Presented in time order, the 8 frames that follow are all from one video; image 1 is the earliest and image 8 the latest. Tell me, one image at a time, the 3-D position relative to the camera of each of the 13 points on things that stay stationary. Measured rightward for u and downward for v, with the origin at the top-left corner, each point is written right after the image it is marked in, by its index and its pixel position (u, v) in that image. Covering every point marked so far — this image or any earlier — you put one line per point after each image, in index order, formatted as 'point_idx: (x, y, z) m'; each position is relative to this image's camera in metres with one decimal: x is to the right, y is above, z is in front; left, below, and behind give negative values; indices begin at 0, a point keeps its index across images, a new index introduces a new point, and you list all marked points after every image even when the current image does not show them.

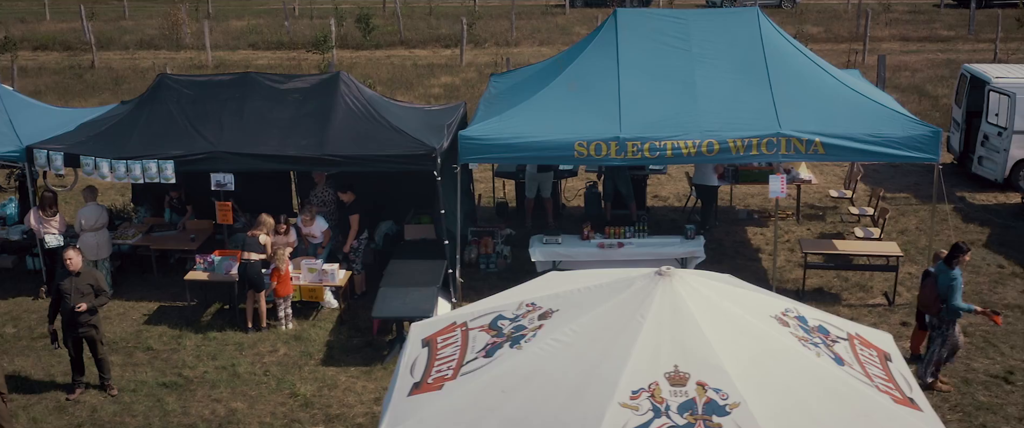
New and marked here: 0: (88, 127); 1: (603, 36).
0: (-4.8, +1.0, +9.2) m
1: (+1.0, +2.0, +8.9) m
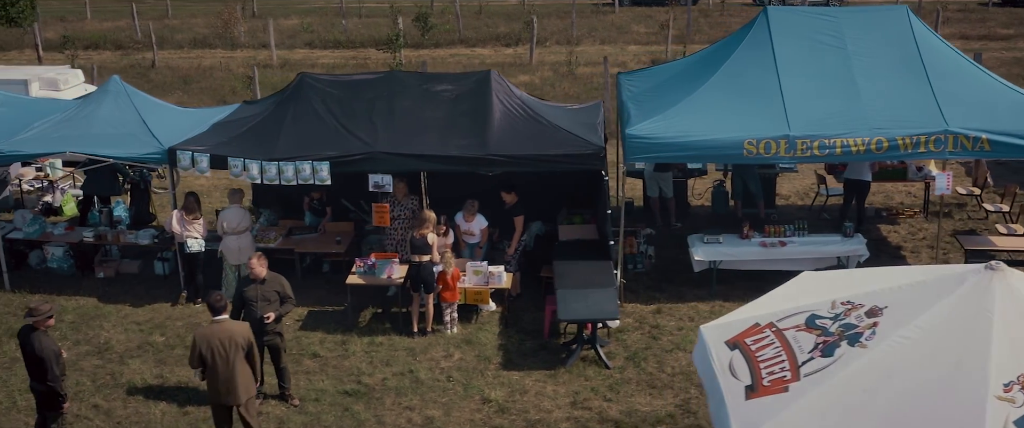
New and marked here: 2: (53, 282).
0: (-3.1, +1.0, +9.0) m
1: (+2.7, +2.0, +8.9) m
2: (-5.3, -0.8, +9.4) m
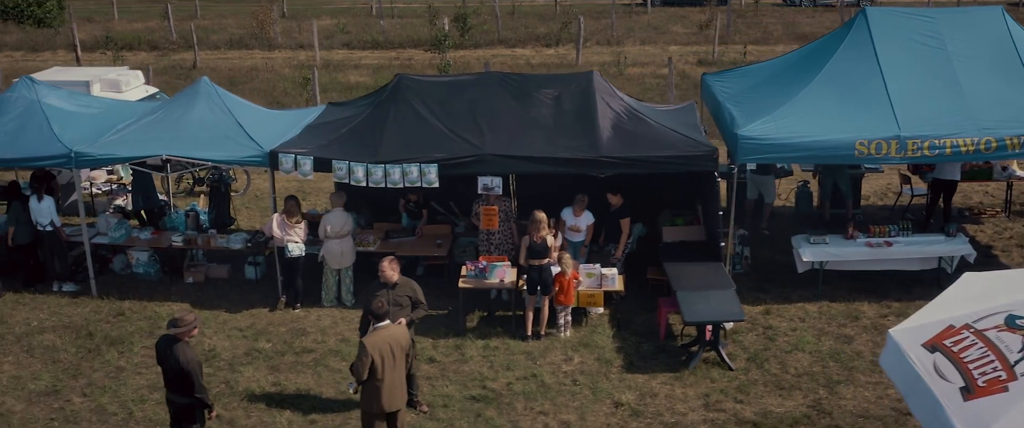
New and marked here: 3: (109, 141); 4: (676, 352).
0: (-2.0, +0.9, +8.8) m
1: (+3.8, +2.0, +8.9) m
2: (-4.2, -0.8, +9.2) m
3: (-4.4, +0.8, +8.8) m
4: (+1.6, -1.3, +7.8) m
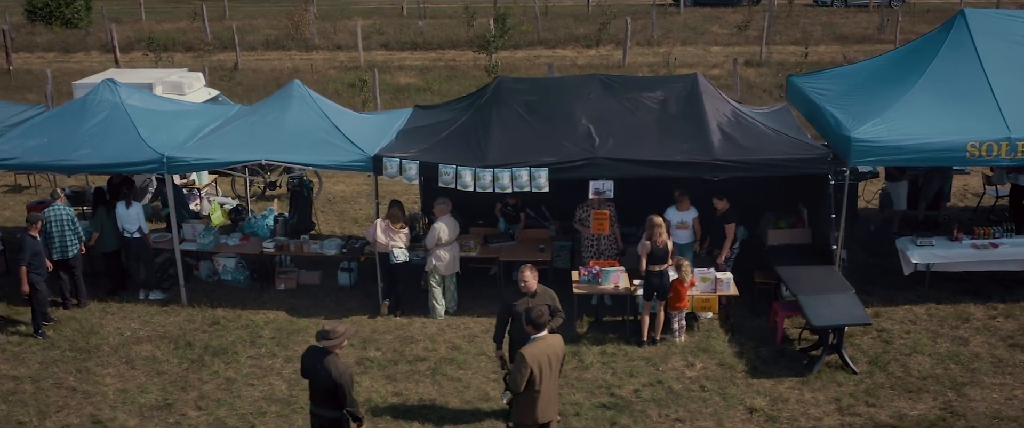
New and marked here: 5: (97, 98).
0: (-0.9, +0.9, +8.7) m
1: (+4.9, +2.0, +8.9) m
2: (-3.1, -0.9, +9.0) m
3: (-3.3, +0.7, +8.6) m
4: (+2.7, -1.4, +7.7) m
5: (-4.7, +1.3, +9.2) m
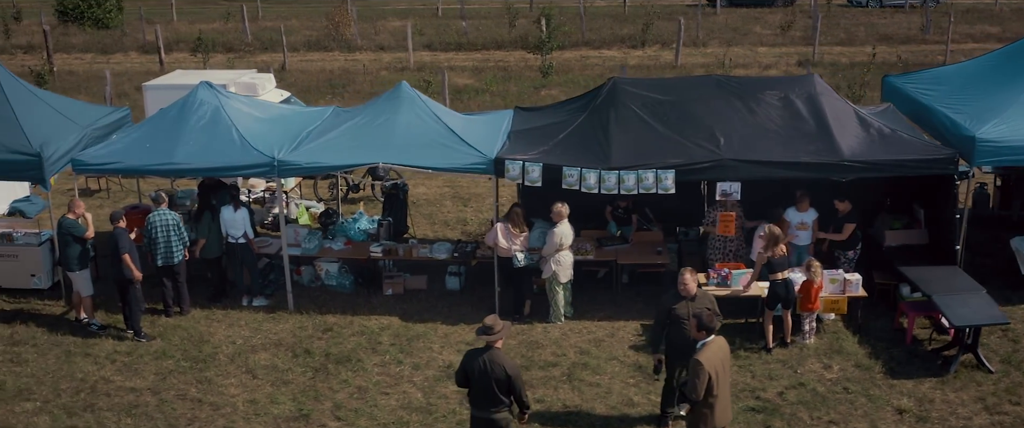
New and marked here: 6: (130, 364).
0: (+0.3, +0.9, +8.6) m
1: (+6.1, +2.0, +9.0) m
2: (-1.9, -1.0, +8.8) m
3: (-2.1, +0.7, +8.4) m
4: (+4.0, -1.4, +7.7) m
5: (-3.5, +1.2, +9.0) m
6: (-3.8, -1.5, +7.9) m
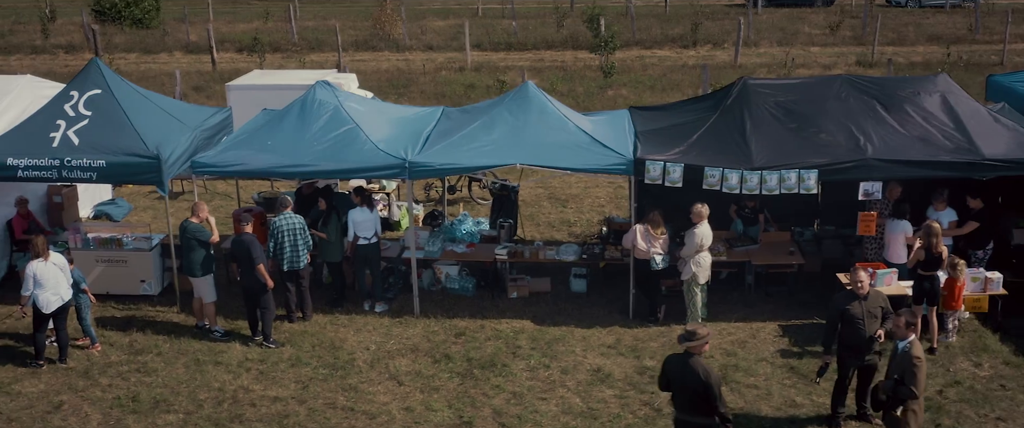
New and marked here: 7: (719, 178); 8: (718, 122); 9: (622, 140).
0: (+1.7, +0.8, +8.5) m
1: (+7.4, +2.0, +9.1) m
2: (-0.5, -1.0, +8.7) m
3: (-0.7, +0.6, +8.2) m
4: (+5.4, -1.3, +7.8) m
5: (-2.1, +1.2, +8.7) m
6: (-2.4, -1.5, +7.7) m
7: (+2.1, +0.4, +7.9) m
8: (+2.1, +1.0, +8.4) m
9: (+1.1, +0.8, +8.4) m
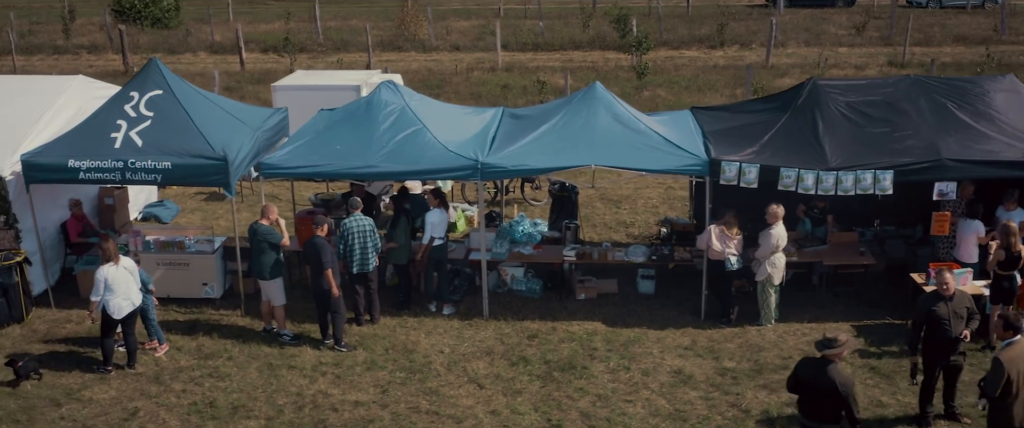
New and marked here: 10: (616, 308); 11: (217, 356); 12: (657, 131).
0: (+2.4, +0.8, +8.4) m
1: (+8.2, +2.0, +9.2) m
2: (+0.2, -1.0, +8.6) m
3: (0.0, +0.6, +8.2) m
4: (+6.2, -1.3, +7.8) m
5: (-1.4, +1.2, +8.6) m
6: (-1.6, -1.5, +7.6) m
7: (+2.8, +0.4, +7.8) m
8: (+2.9, +1.0, +8.4) m
9: (+1.9, +0.8, +8.4) m
10: (+1.1, -1.0, +8.6) m
11: (-2.9, -1.4, +7.9) m
12: (+1.5, +0.9, +8.4) m
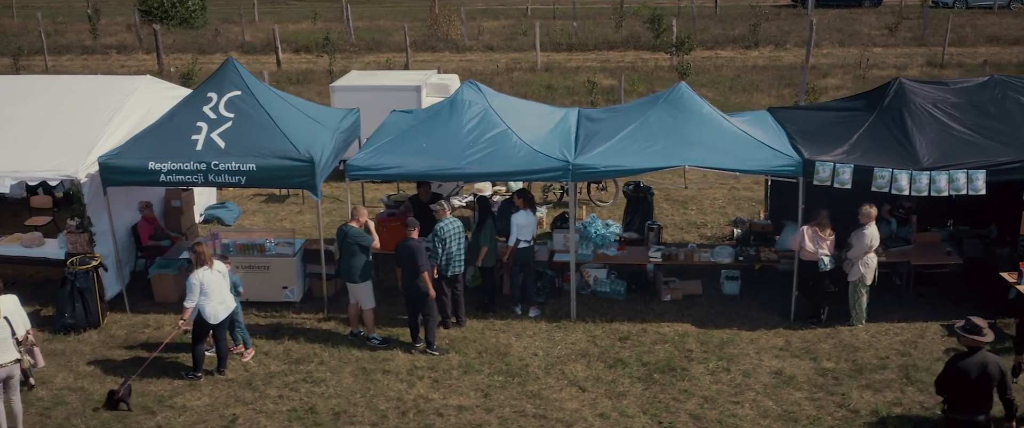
0: (+3.3, +0.8, +8.4) m
1: (+9.0, +2.1, +9.3) m
2: (+1.1, -1.0, +8.5) m
3: (+0.9, +0.6, +8.1) m
4: (+7.1, -1.3, +7.9) m
5: (-0.5, +1.2, +8.5) m
6: (-0.7, -1.5, +7.5) m
7: (+3.7, +0.4, +7.8) m
8: (+3.8, +1.0, +8.4) m
9: (+2.8, +0.7, +8.3) m
10: (+2.0, -1.0, +8.5) m
11: (-2.0, -1.4, +7.8) m
12: (+2.4, +0.9, +8.3) m
